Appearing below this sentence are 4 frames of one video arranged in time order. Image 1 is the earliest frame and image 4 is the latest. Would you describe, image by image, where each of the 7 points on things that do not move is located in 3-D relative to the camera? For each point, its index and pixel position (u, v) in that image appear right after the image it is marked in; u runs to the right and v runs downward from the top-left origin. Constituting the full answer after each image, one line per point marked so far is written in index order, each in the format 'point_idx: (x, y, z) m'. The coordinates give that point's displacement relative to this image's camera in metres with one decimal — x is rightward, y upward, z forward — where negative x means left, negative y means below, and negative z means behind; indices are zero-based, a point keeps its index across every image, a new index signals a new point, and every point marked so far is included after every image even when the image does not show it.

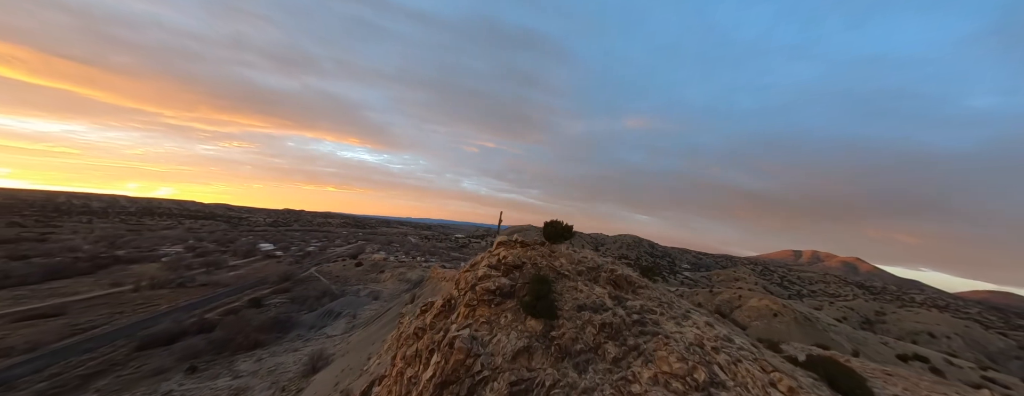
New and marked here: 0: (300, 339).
0: (-10.7, -7.2, +15.9) m
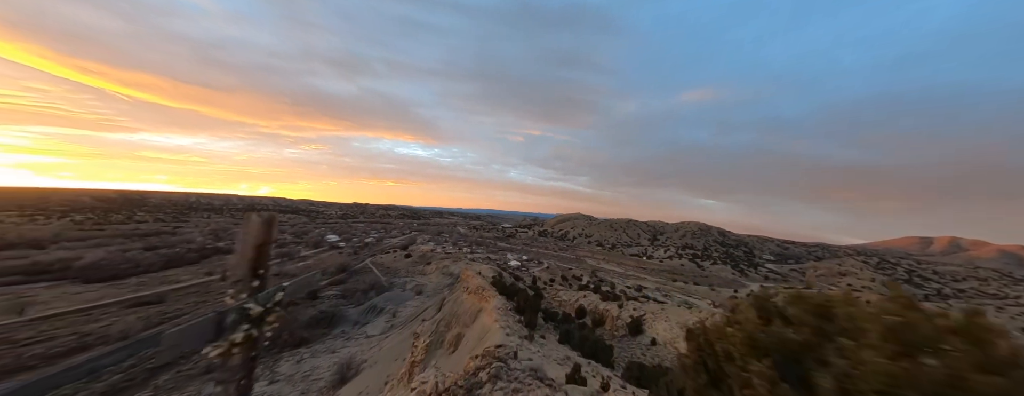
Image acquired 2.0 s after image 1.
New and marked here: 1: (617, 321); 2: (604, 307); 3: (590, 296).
0: (-8.4, -6.9, +15.4) m
1: (+4.6, -5.4, +13.6) m
2: (+4.4, -5.2, +14.9) m
3: (+4.3, -5.3, +17.0) m
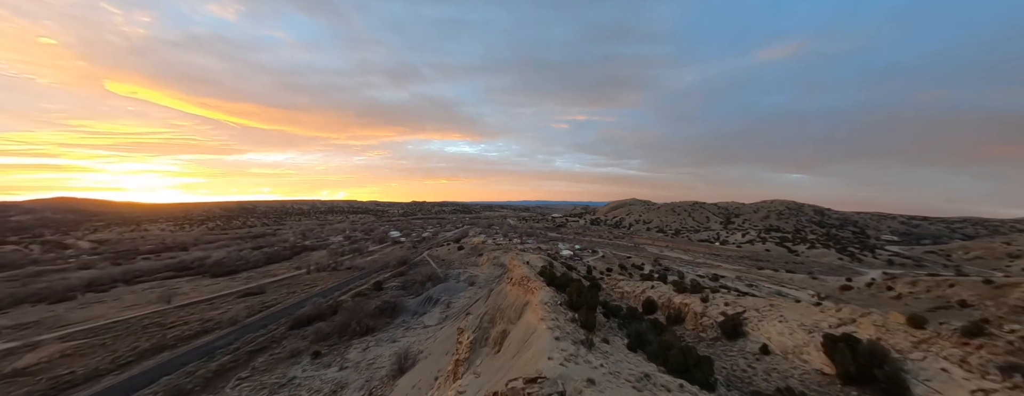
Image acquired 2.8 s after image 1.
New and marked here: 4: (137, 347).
0: (-5.5, -6.6, +15.9) m
1: (+6.9, -4.5, +11.8) m
2: (+6.9, -4.3, +13.1) m
3: (+7.1, -4.3, +15.2) m
4: (-19.7, -7.9, +16.4) m
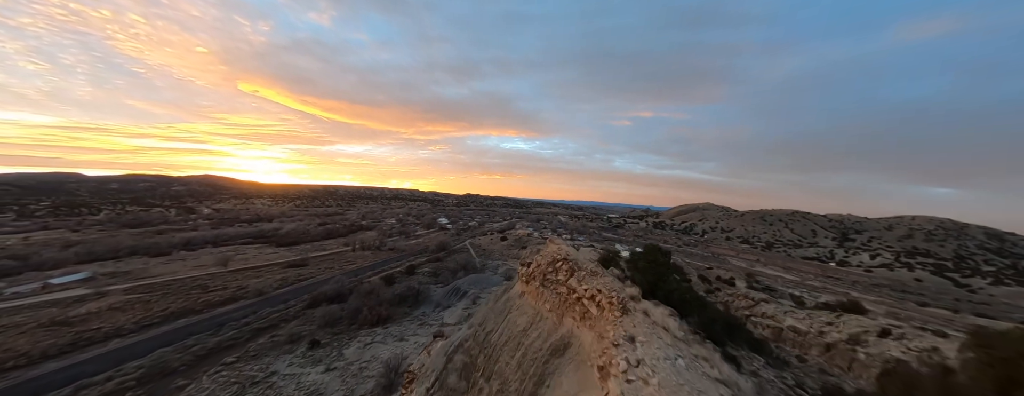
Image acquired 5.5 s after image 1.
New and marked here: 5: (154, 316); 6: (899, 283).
0: (-3.9, -5.4, +13.4) m
1: (+7.8, -4.1, +7.4) m
2: (+8.0, -3.9, +8.6) m
3: (+8.6, -4.0, +10.7) m
4: (-17.9, -5.7, +16.3) m
5: (-17.4, -5.7, +15.2) m
6: (+21.9, -4.7, +17.5) m
